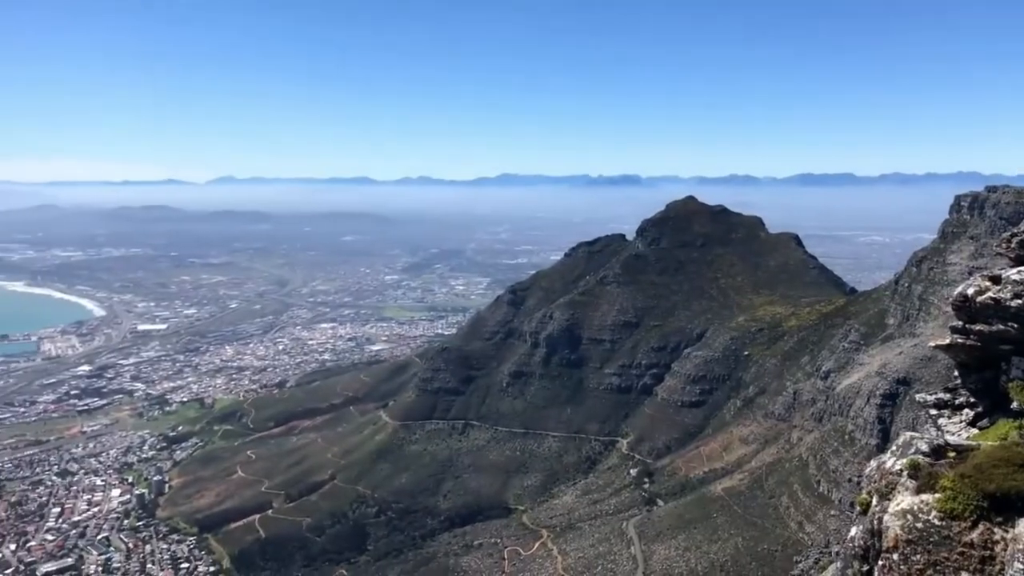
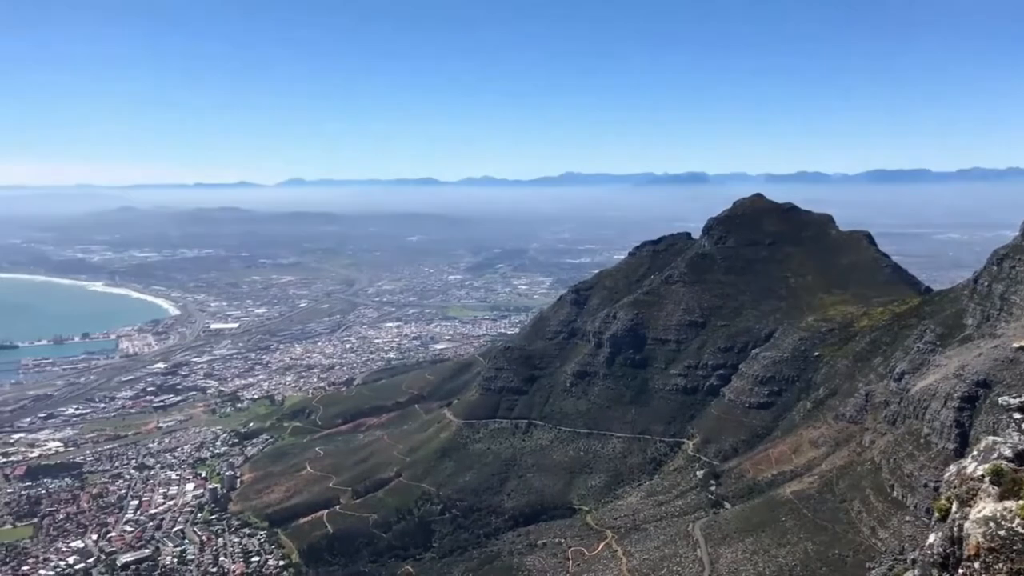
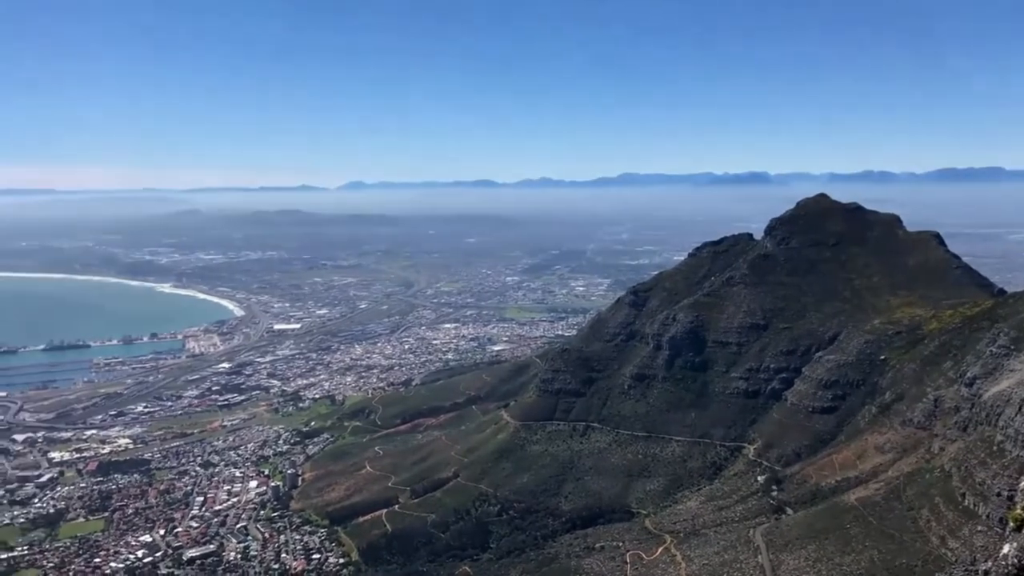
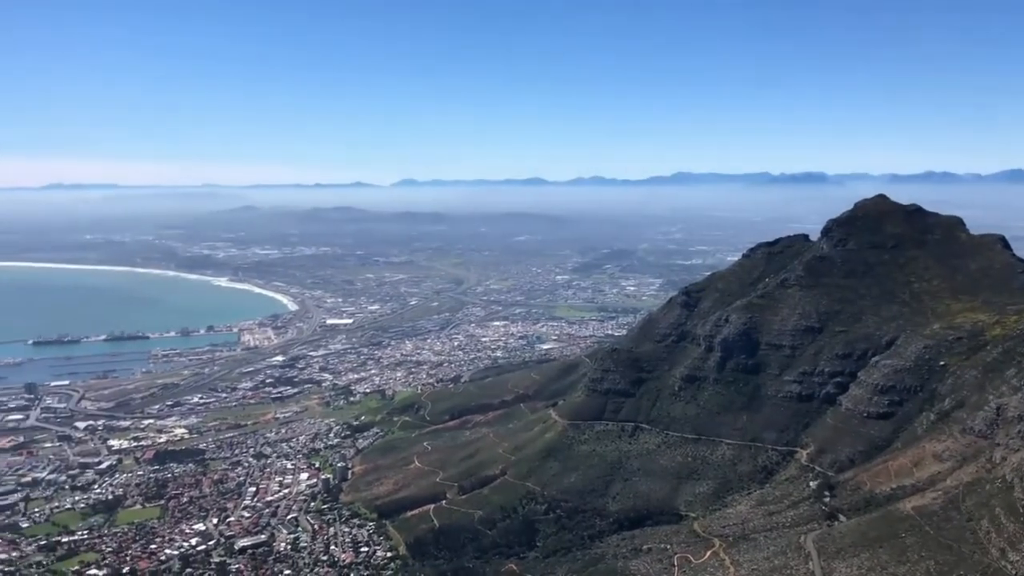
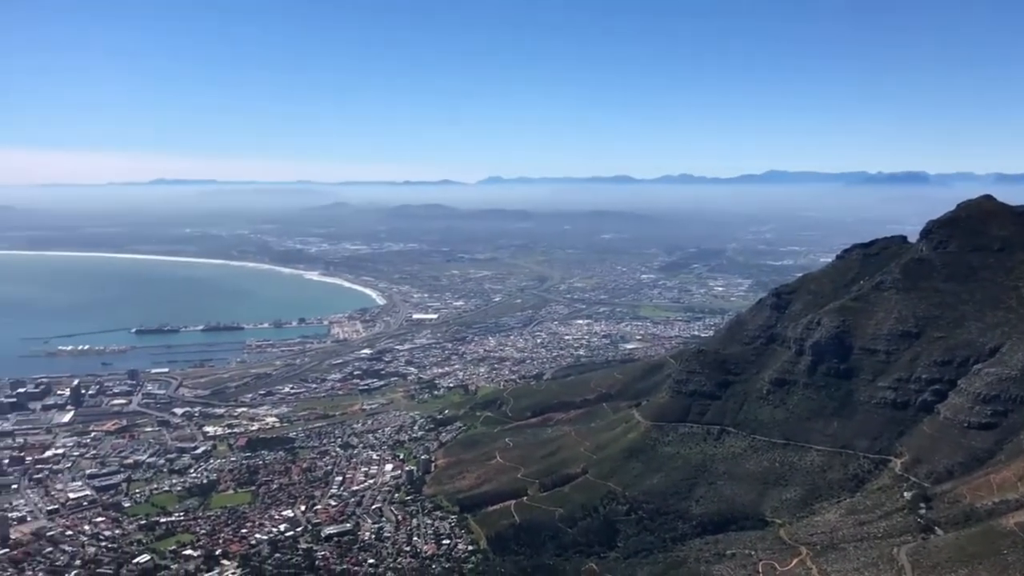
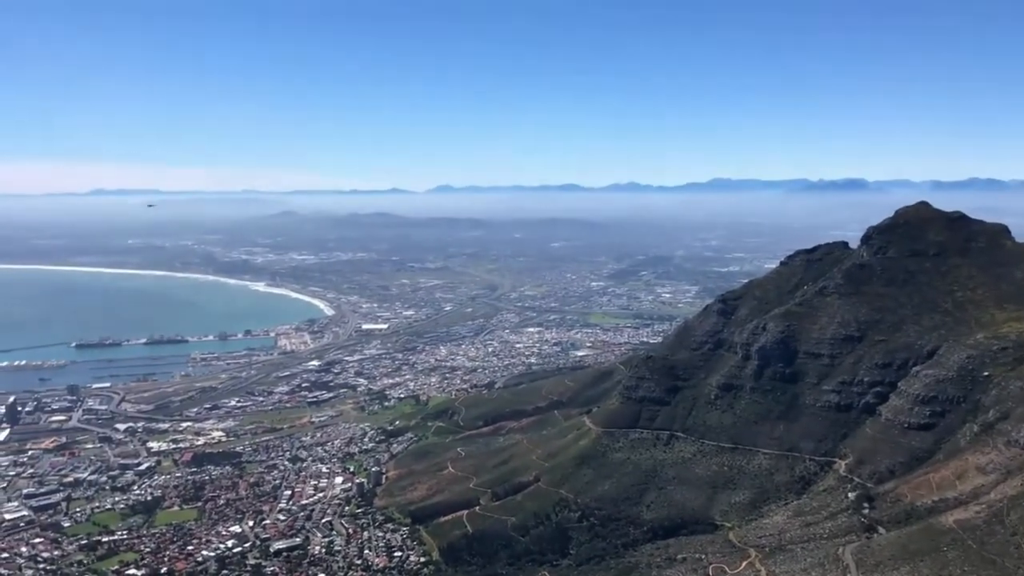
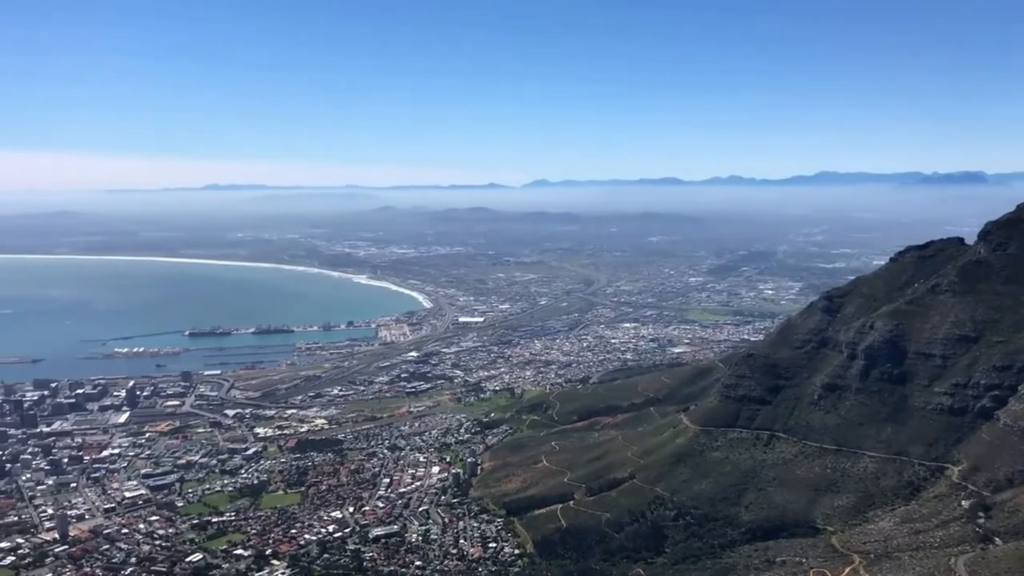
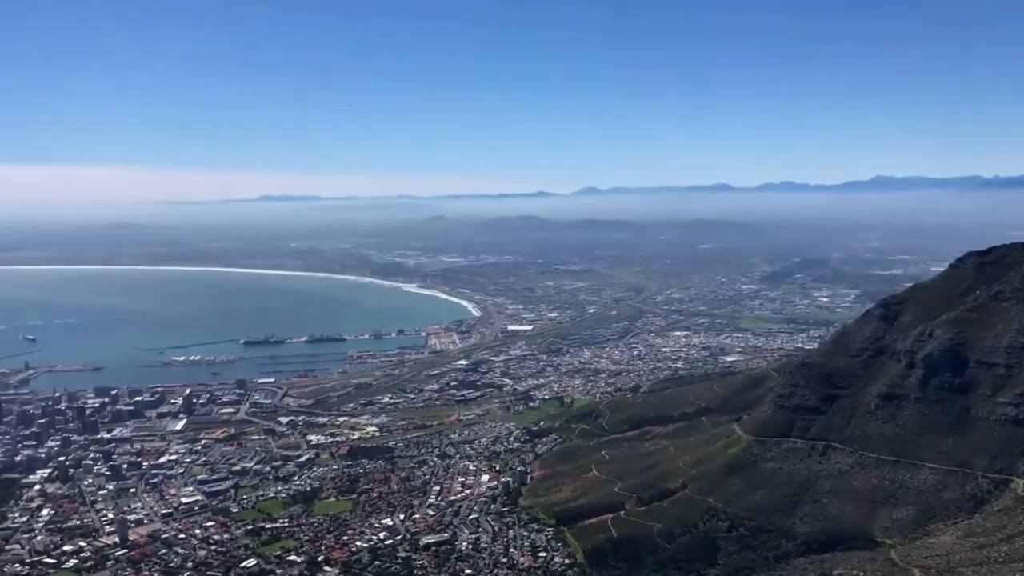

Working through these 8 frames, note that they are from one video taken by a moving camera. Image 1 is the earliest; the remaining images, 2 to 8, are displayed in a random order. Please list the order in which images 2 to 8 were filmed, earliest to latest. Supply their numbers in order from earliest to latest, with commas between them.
2, 3, 4, 6, 5, 7, 8
